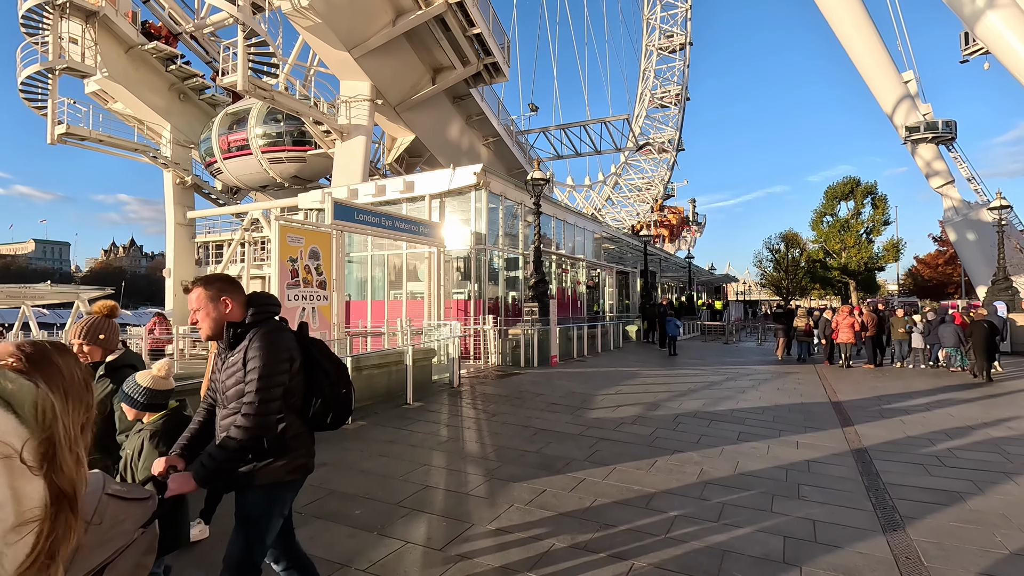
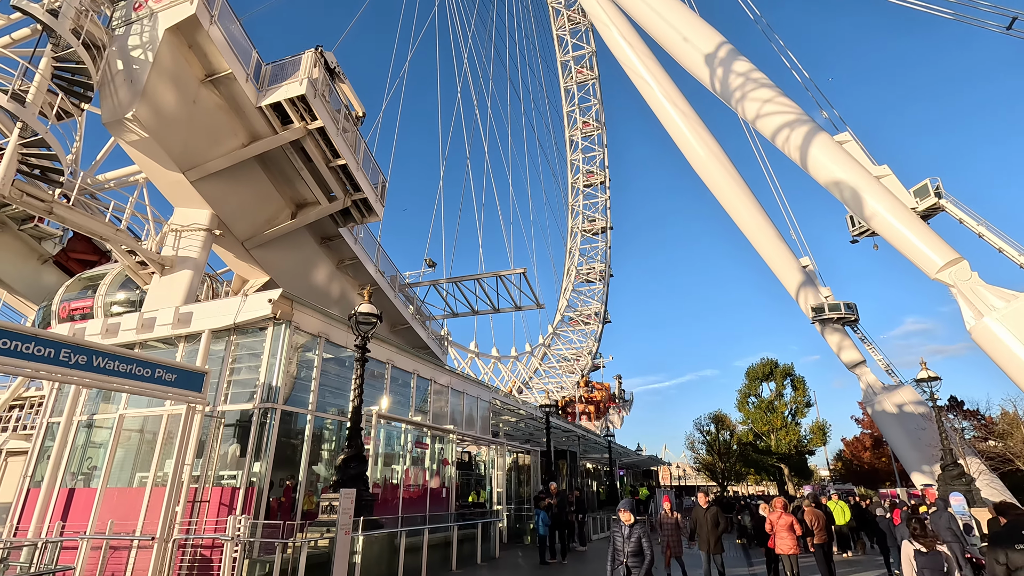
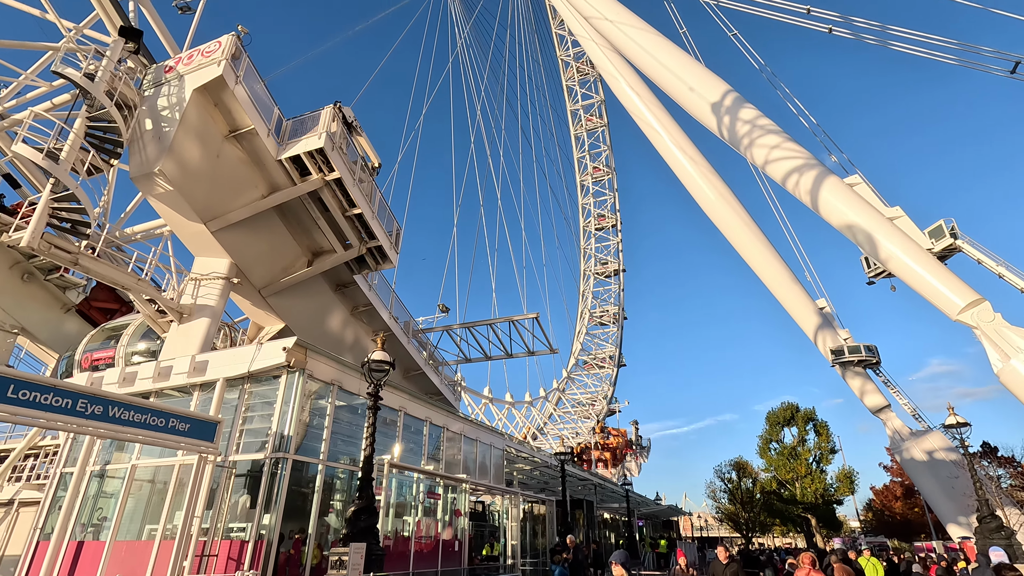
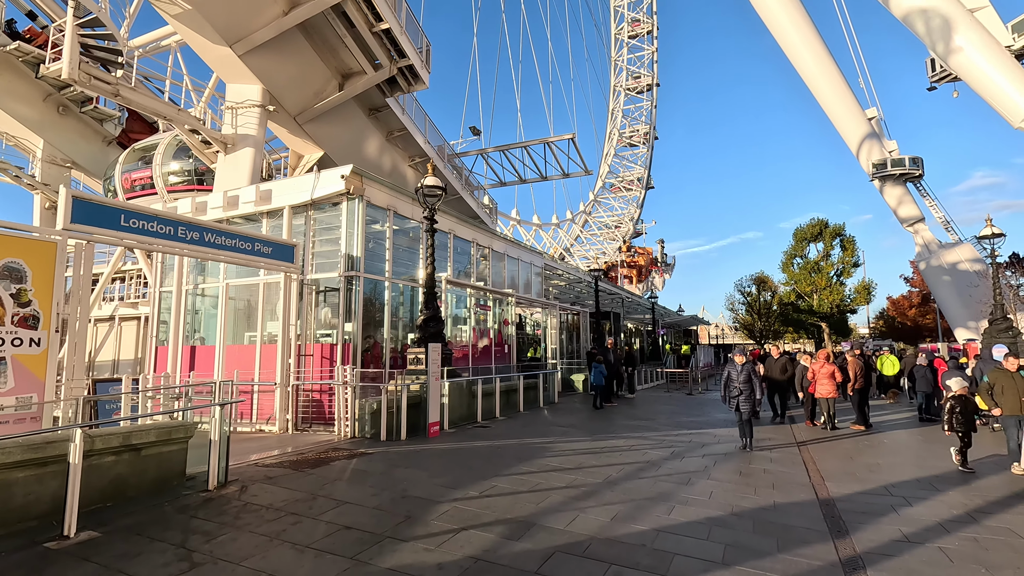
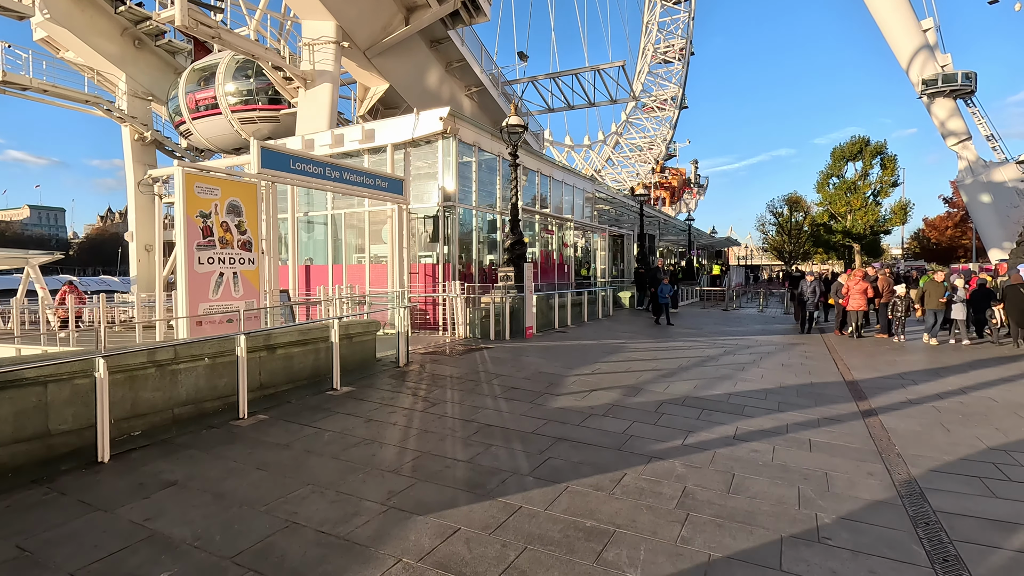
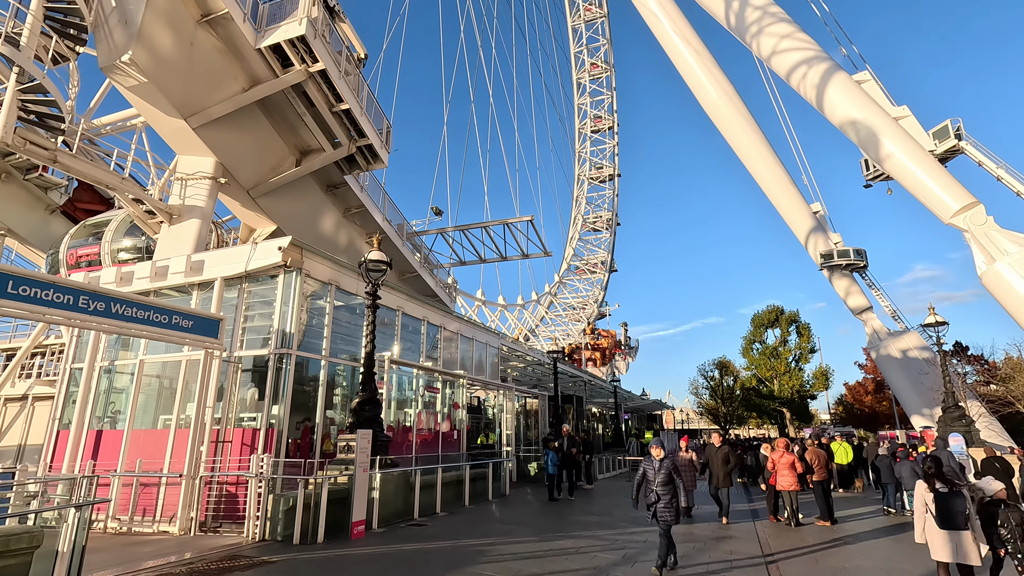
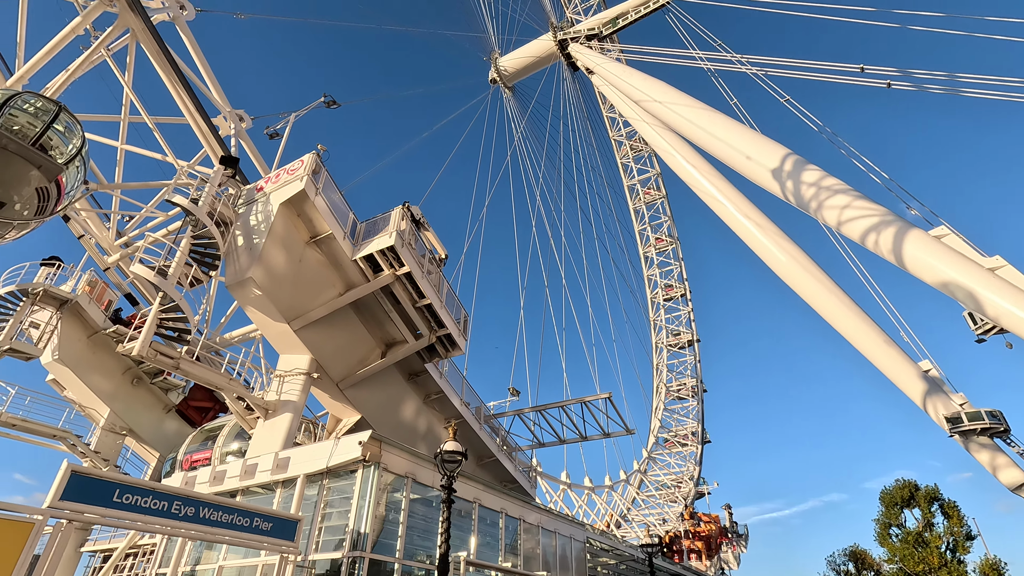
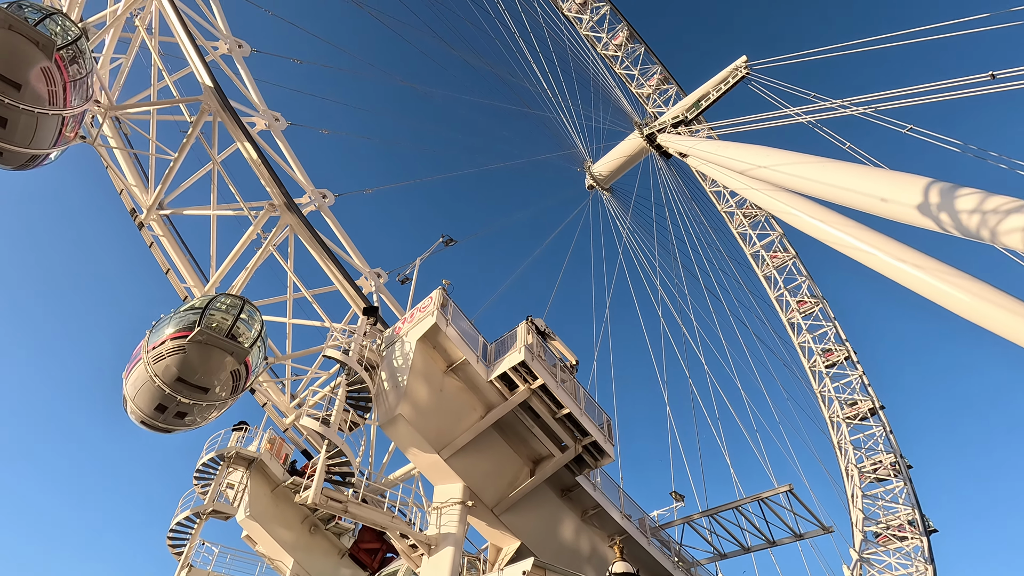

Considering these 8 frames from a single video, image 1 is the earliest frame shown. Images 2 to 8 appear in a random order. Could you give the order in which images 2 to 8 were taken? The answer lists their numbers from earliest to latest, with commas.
5, 4, 6, 2, 3, 7, 8
